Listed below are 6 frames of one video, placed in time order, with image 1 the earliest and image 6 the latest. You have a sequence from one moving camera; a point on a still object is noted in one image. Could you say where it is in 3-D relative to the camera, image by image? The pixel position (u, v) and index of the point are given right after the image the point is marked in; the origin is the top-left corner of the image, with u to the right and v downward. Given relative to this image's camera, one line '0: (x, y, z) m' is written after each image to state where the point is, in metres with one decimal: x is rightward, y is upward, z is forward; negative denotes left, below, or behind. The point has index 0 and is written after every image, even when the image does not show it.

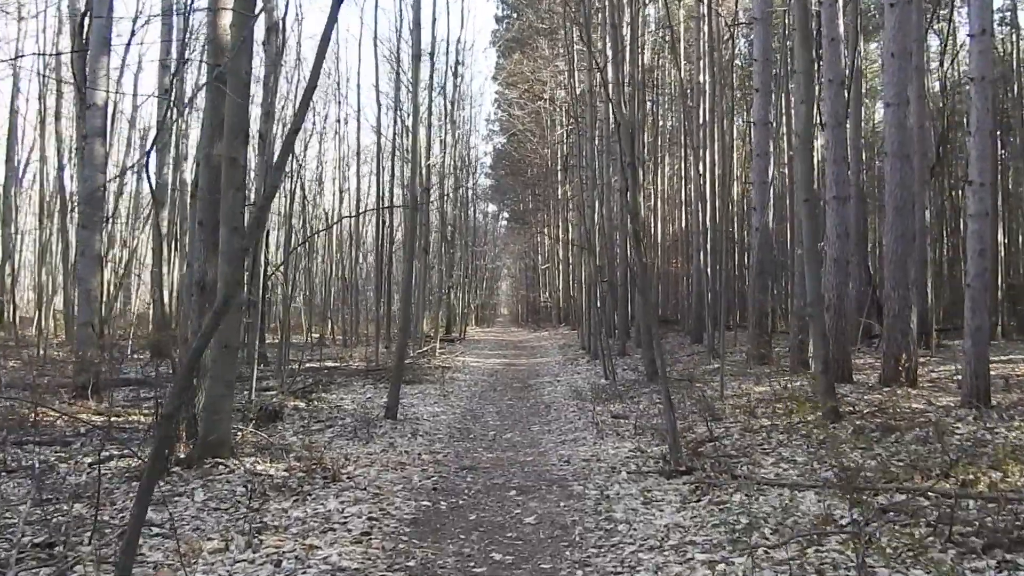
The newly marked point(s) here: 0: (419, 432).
0: (-1.0, -1.6, +8.8) m
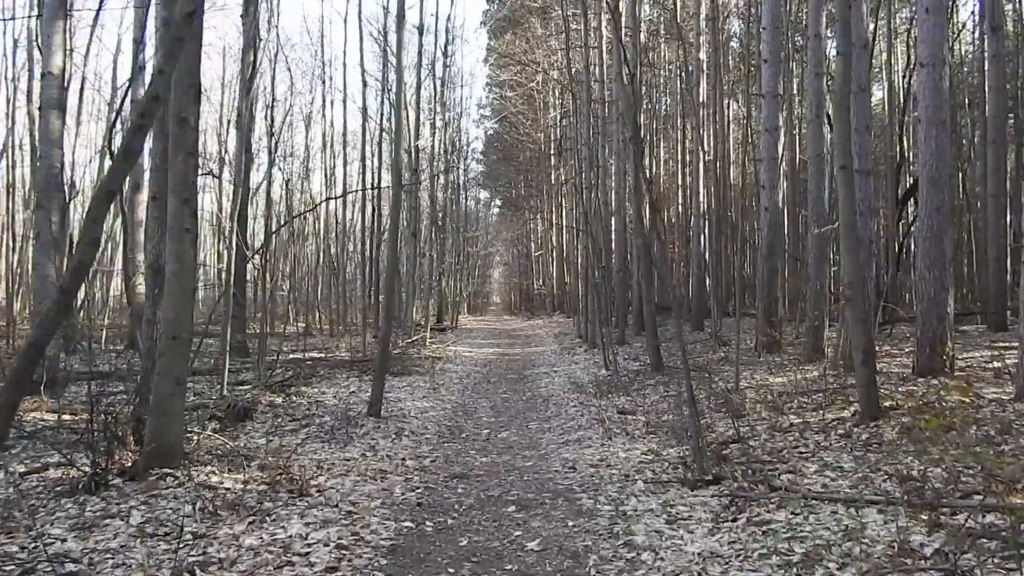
0: (-1.0, -1.4, +7.9) m
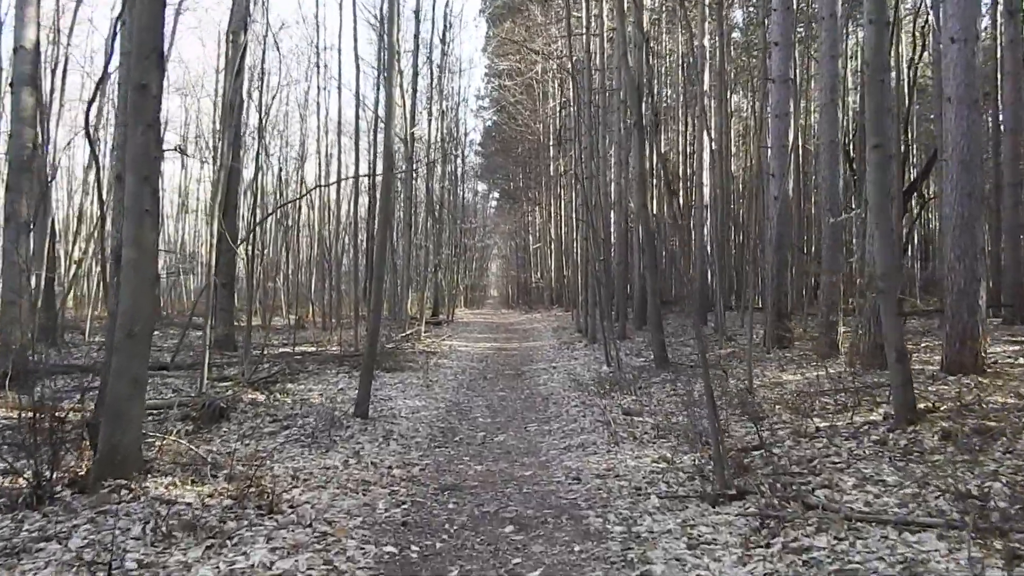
0: (-1.1, -1.3, +7.3) m
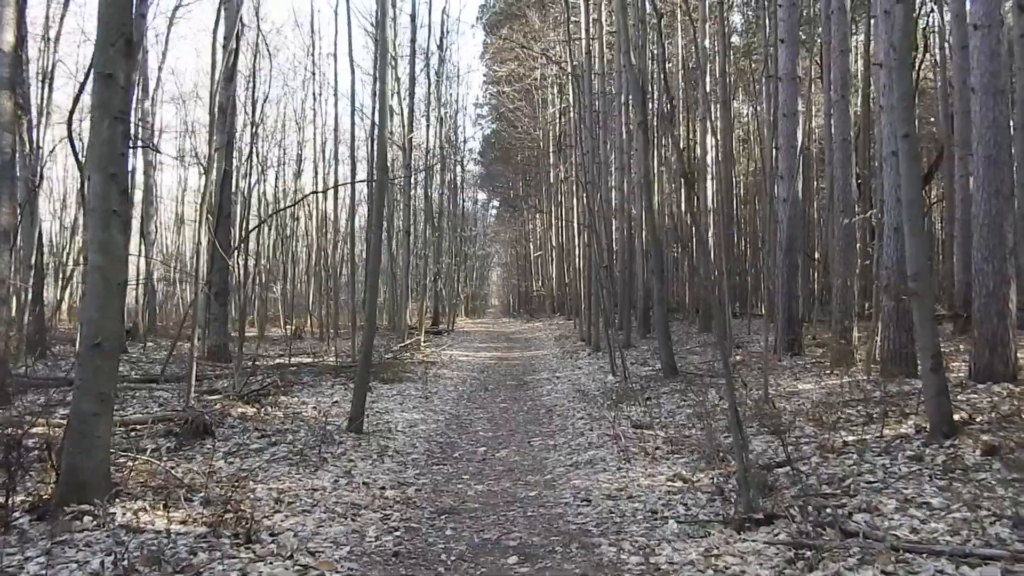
0: (-1.0, -1.4, +6.9) m
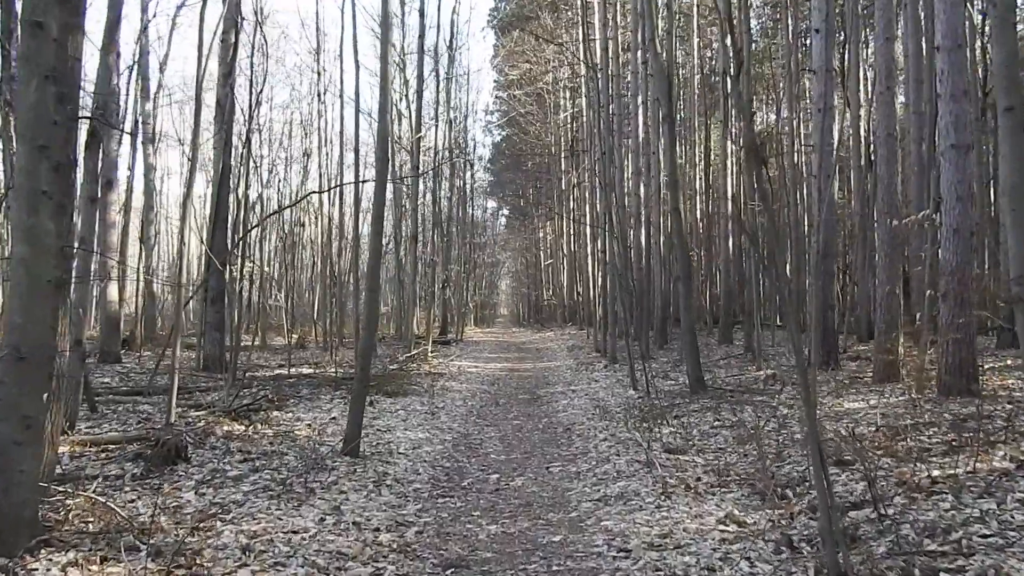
0: (-0.9, -1.4, +6.0) m
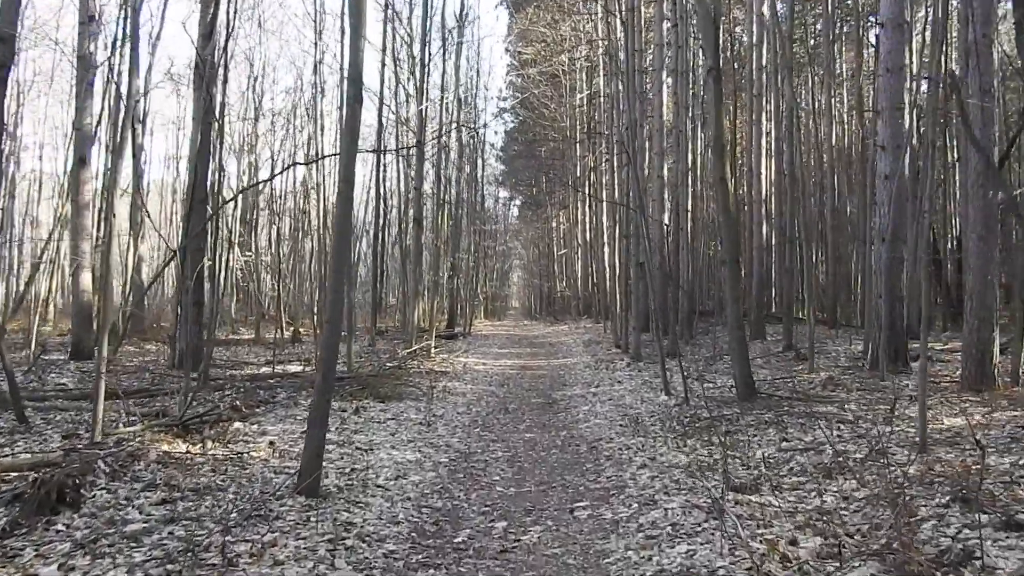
0: (-0.8, -1.3, +4.3) m
